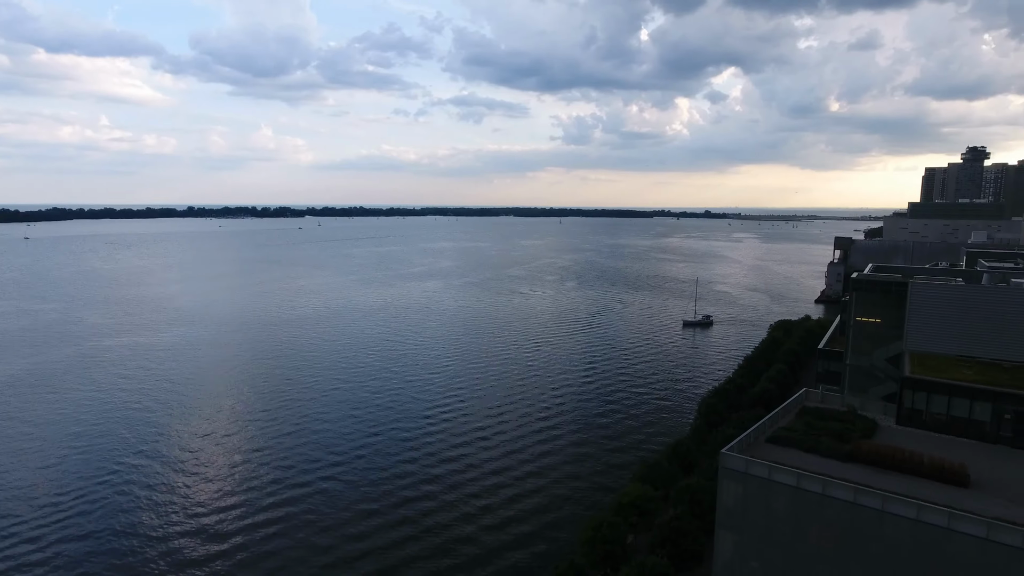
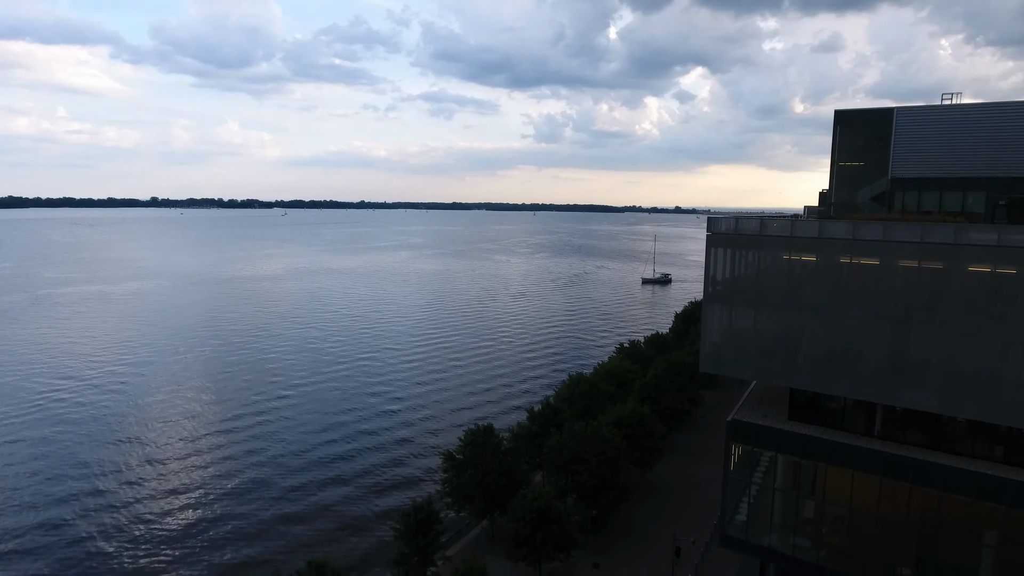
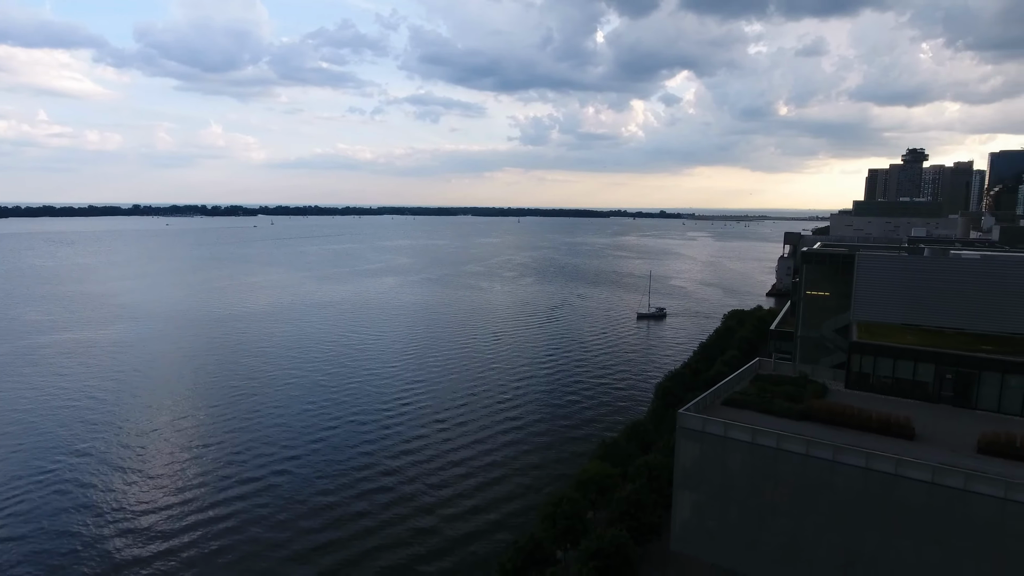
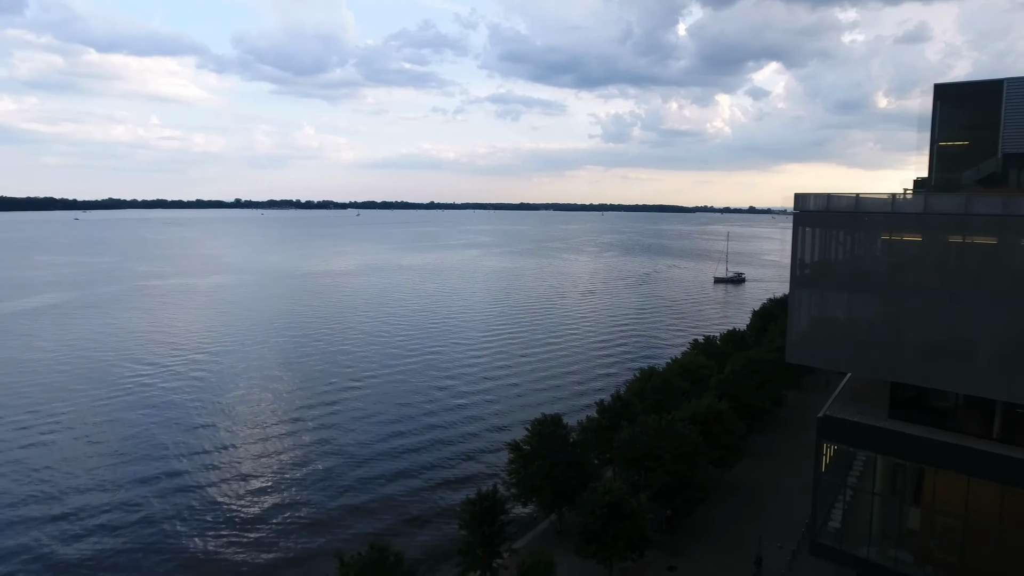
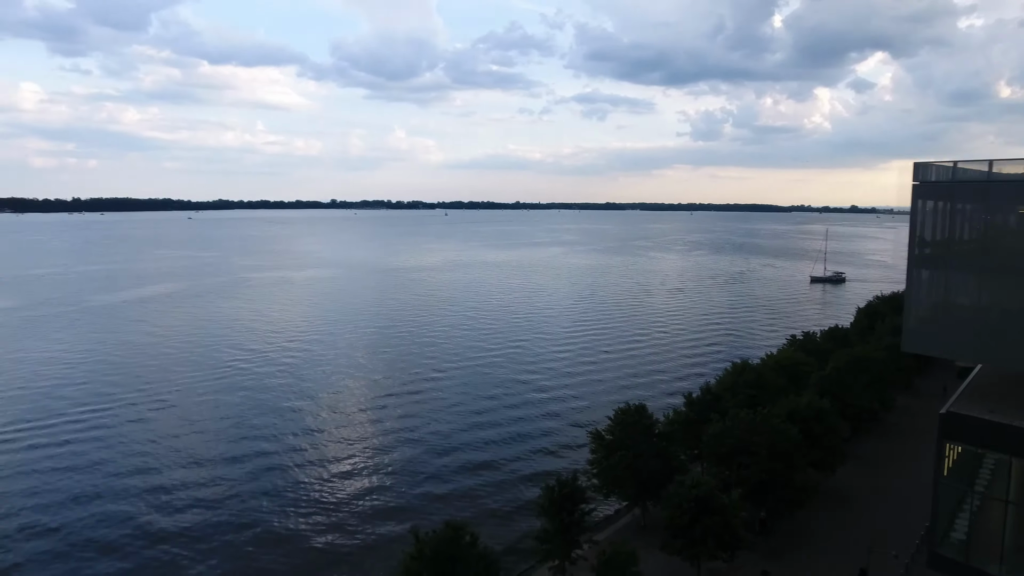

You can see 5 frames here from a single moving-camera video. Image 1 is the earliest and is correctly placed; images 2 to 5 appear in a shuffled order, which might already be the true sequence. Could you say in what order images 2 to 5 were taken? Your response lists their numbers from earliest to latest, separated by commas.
3, 2, 4, 5
